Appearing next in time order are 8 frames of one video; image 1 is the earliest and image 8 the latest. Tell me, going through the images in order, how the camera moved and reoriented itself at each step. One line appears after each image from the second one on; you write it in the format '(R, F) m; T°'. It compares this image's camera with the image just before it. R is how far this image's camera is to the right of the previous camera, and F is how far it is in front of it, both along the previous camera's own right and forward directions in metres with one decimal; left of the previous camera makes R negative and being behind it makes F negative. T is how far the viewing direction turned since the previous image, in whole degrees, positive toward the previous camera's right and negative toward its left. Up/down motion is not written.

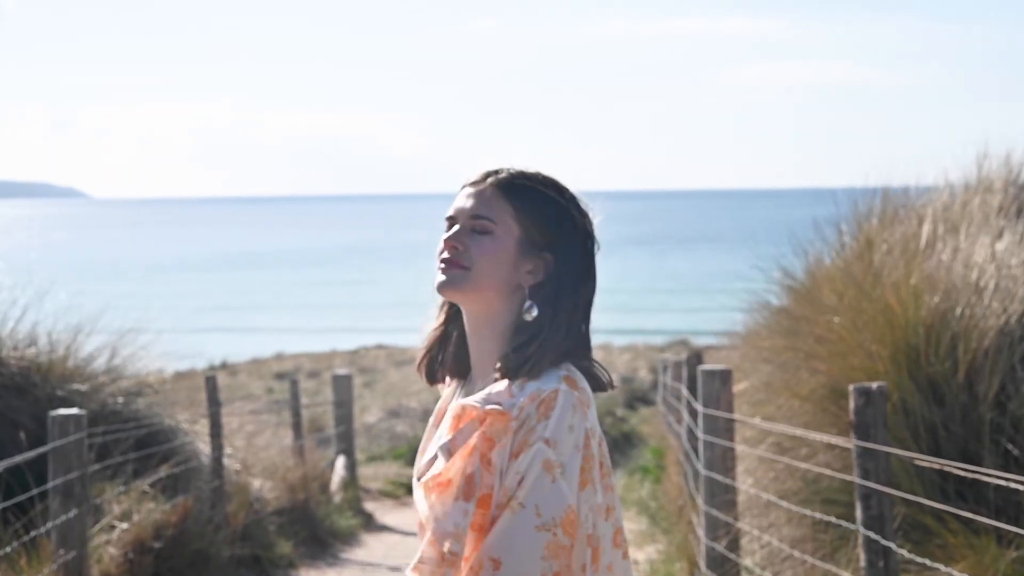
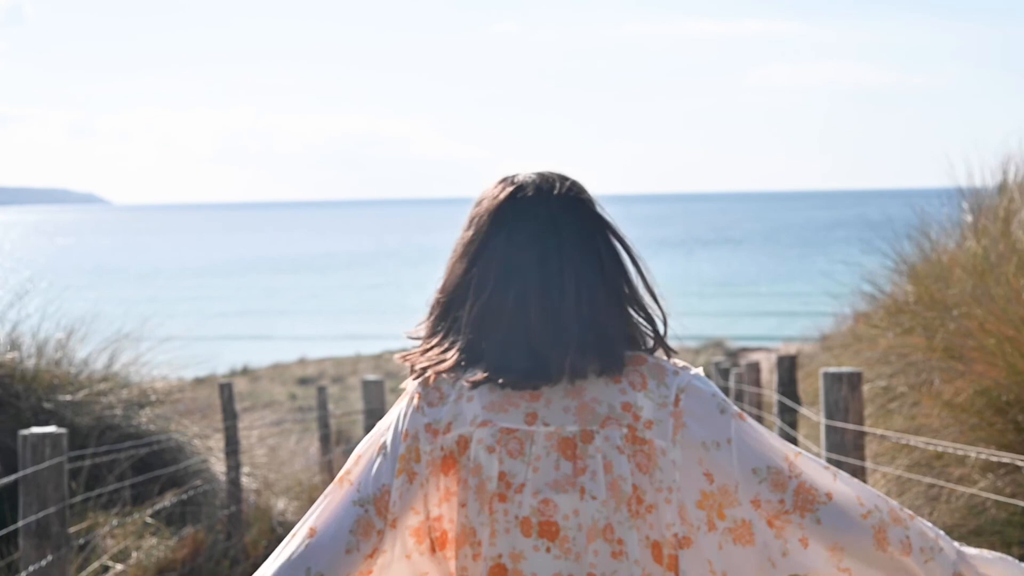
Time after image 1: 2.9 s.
(-0.3, +1.4) m; -1°
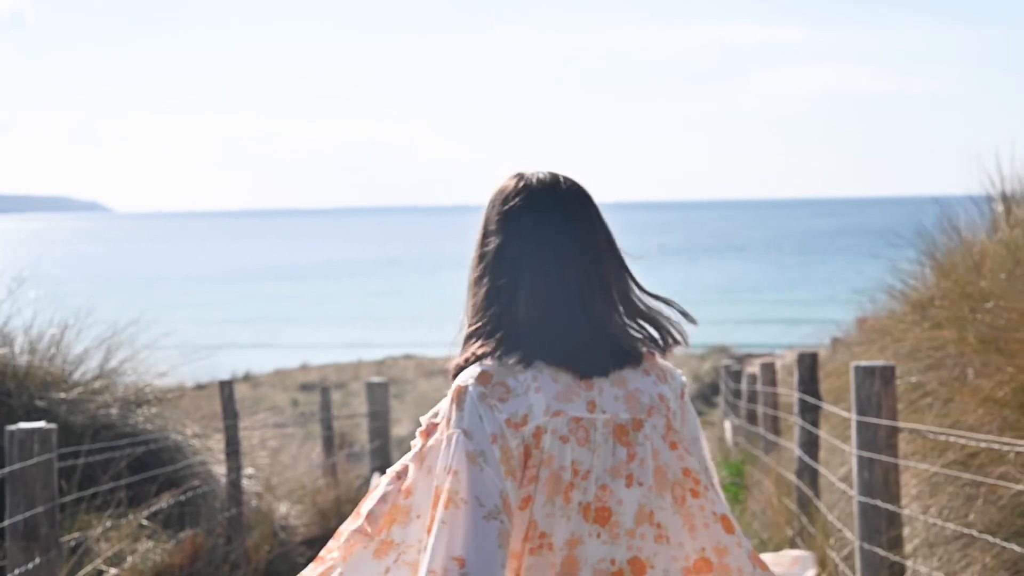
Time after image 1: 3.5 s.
(-0.1, +0.3) m; 0°
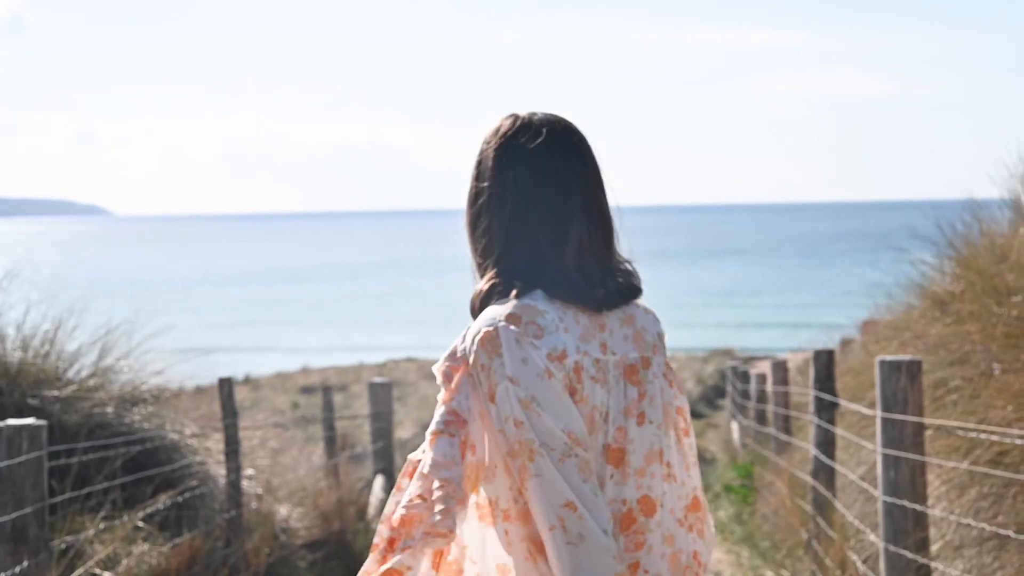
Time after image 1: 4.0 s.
(0.0, +0.2) m; 0°
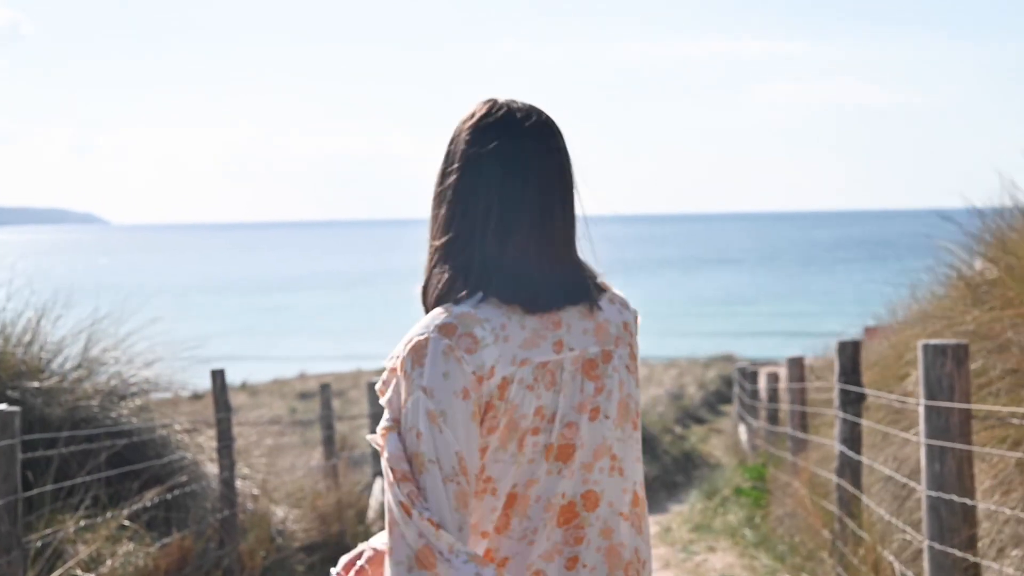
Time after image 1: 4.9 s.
(-0.1, +0.4) m; 0°
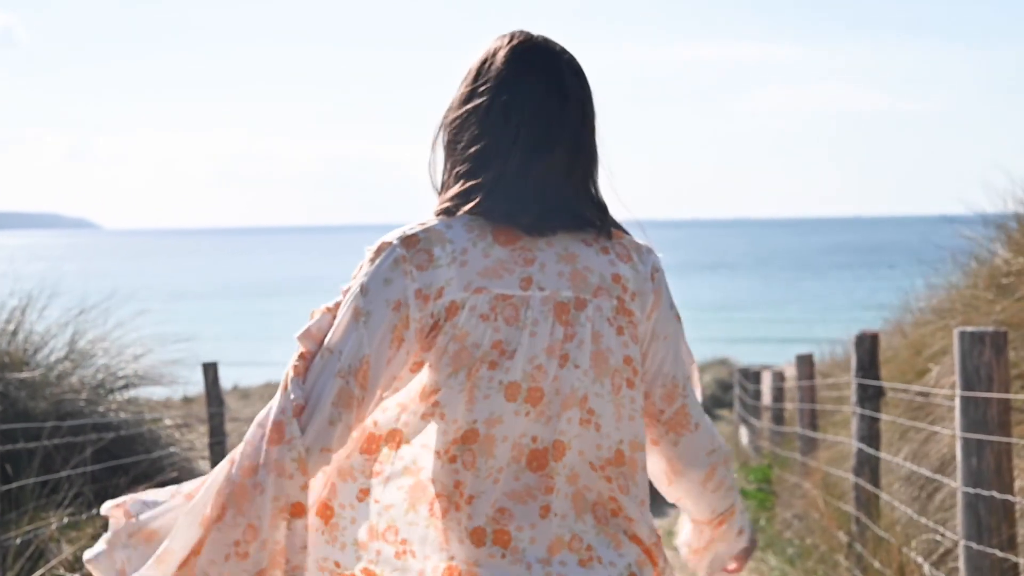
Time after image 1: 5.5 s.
(-0.1, +0.3) m; 0°
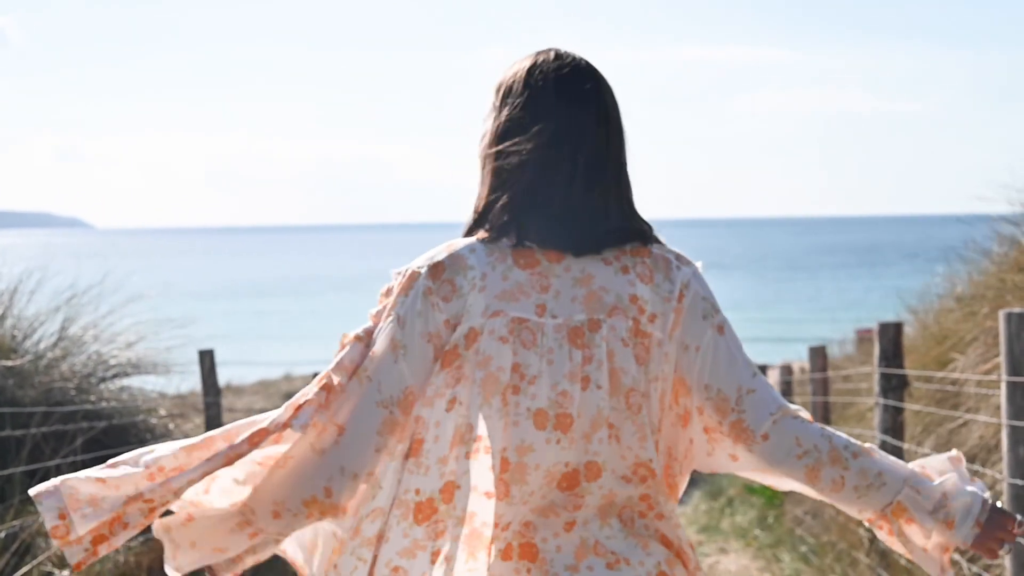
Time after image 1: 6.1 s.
(-0.1, +0.3) m; 0°
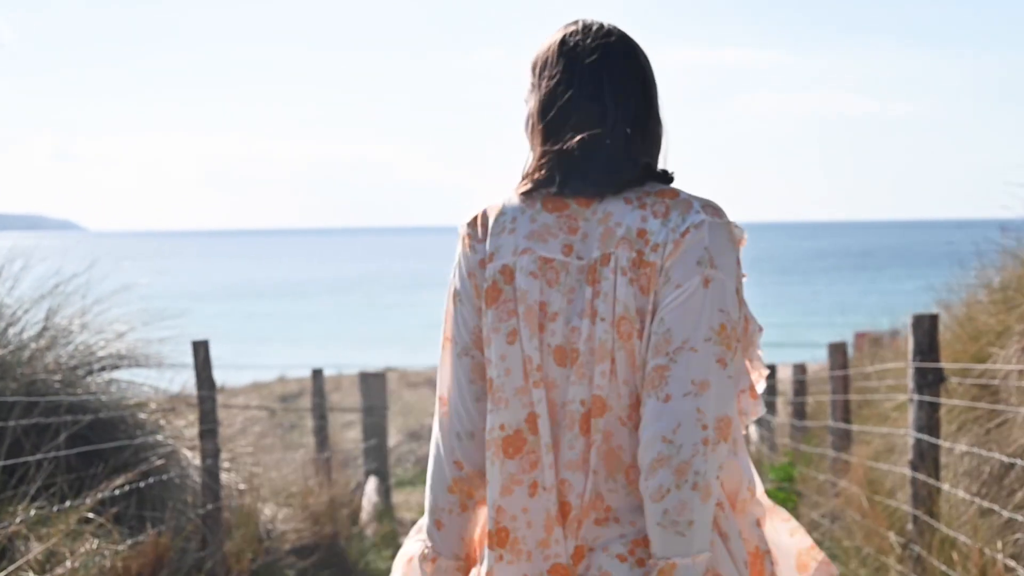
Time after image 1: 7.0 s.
(-0.1, +0.4) m; 0°
